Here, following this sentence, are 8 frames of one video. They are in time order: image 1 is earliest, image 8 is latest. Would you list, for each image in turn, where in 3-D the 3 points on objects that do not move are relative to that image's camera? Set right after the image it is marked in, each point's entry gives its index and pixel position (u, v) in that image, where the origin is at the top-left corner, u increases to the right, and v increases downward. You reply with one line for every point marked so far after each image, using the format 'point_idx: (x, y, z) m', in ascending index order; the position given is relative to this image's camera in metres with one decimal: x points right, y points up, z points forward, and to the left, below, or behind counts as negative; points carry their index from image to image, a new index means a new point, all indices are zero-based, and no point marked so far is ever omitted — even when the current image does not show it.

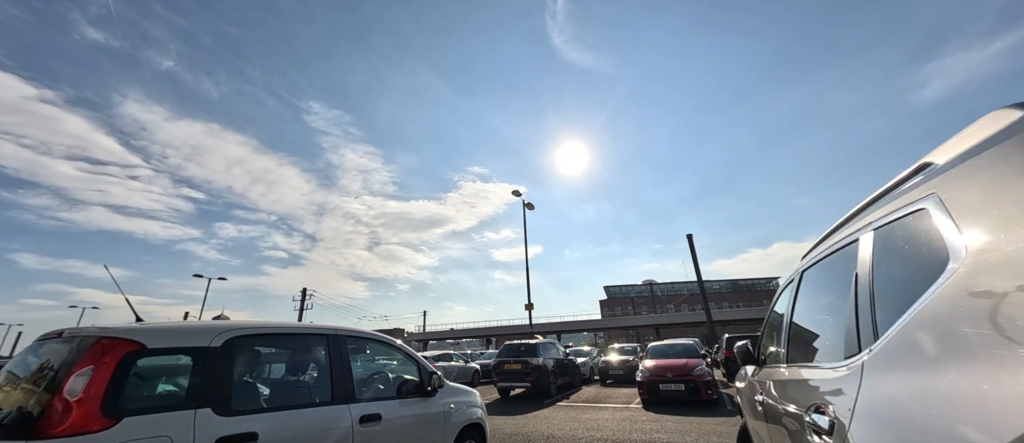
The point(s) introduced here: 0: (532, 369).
0: (+0.5, -4.1, +9.8) m
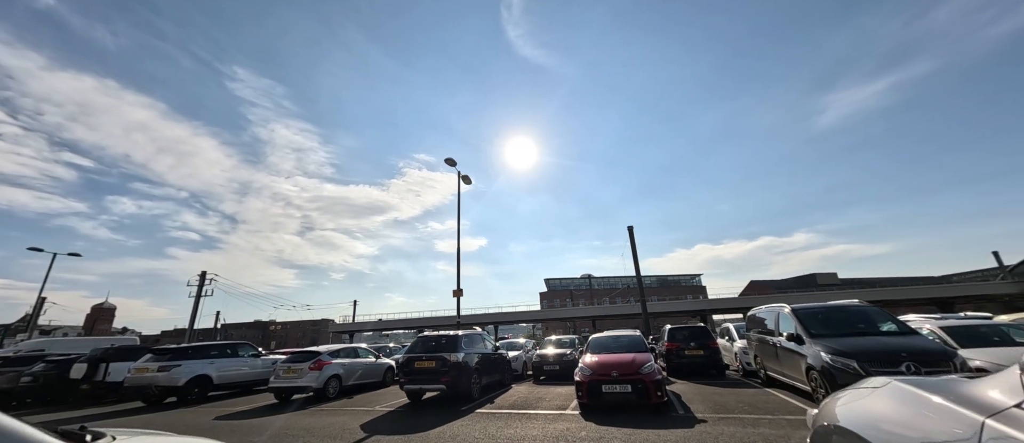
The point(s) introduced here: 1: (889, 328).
0: (-1.4, -3.2, +7.8) m
1: (+7.2, -2.0, +6.8) m
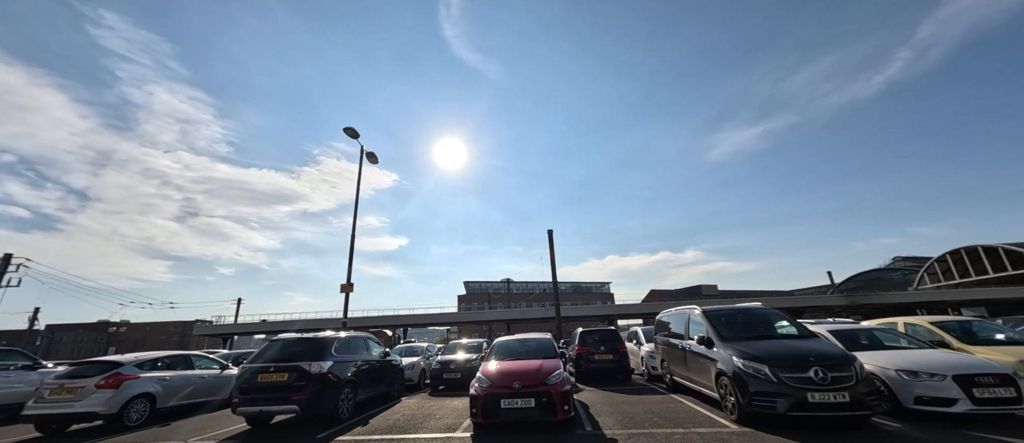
0: (-3.4, -2.7, +5.9) m
1: (+5.3, -2.1, +6.7) m
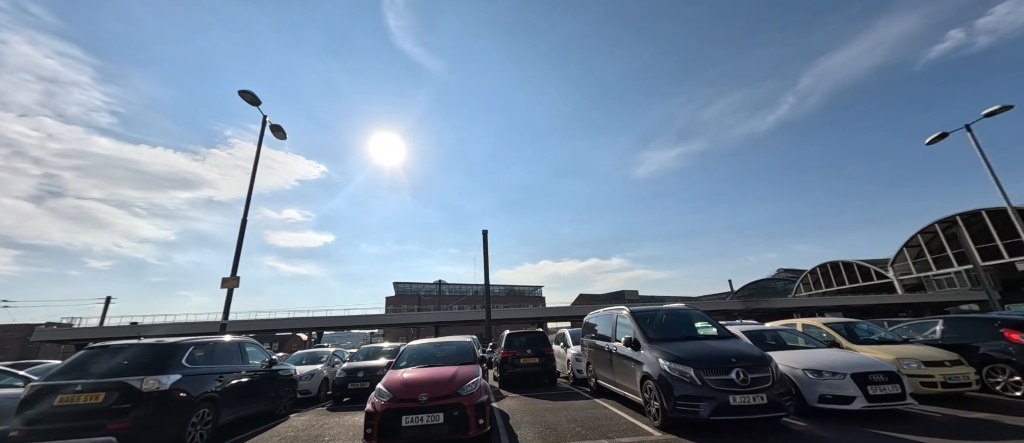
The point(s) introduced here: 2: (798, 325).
0: (-4.7, -2.3, +4.4) m
1: (+3.7, -2.1, +6.7) m
2: (+7.4, -2.7, +9.1) m
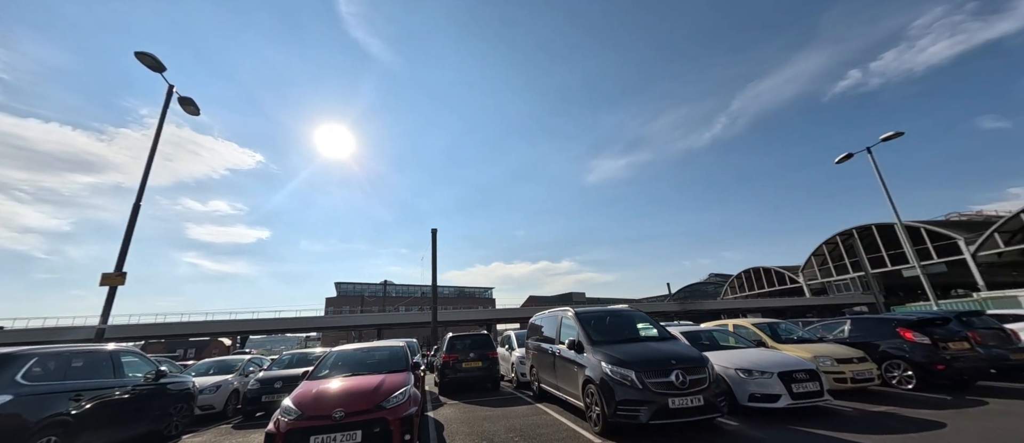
0: (-5.4, -2.0, +3.3) m
1: (+2.6, -2.1, +6.7) m
2: (+5.9, -2.8, +9.6) m
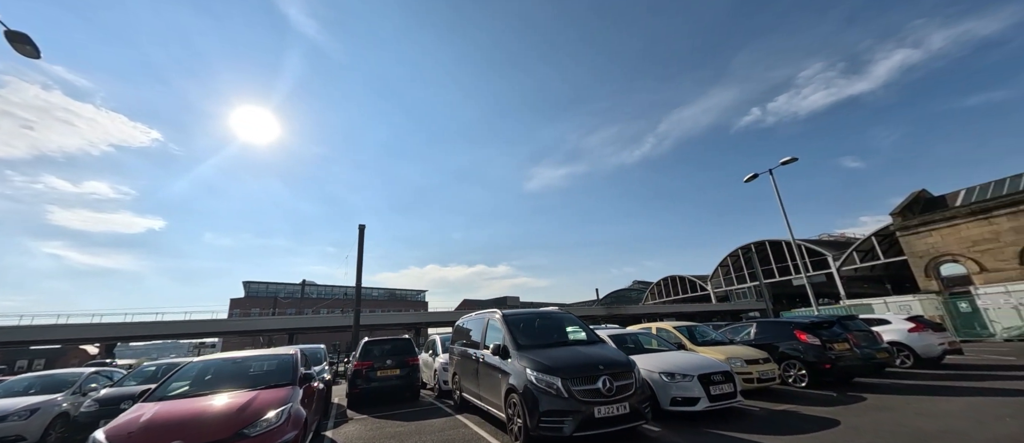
0: (-6.1, -1.6, +1.7) m
1: (+1.2, -2.1, +6.5) m
2: (+3.9, -3.0, +9.8) m
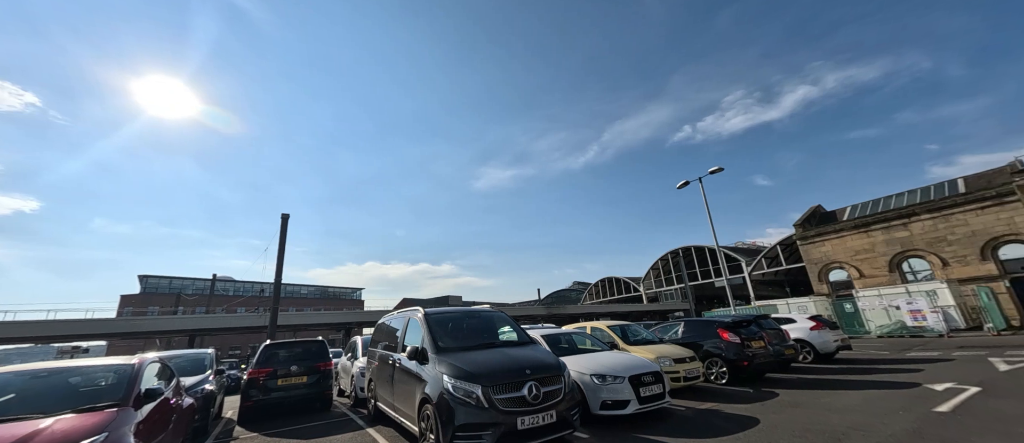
0: (-6.6, -1.2, +0.2) m
1: (0.0, -1.9, +6.0) m
2: (+2.1, -2.9, +9.7) m
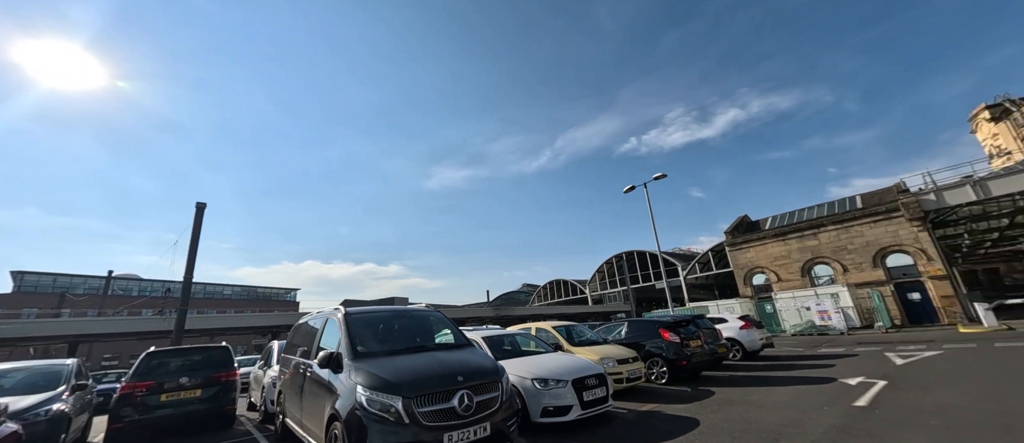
0: (-6.7, -0.8, -1.2) m
1: (-1.0, -1.8, +5.4) m
2: (+0.6, -2.8, +9.4) m
